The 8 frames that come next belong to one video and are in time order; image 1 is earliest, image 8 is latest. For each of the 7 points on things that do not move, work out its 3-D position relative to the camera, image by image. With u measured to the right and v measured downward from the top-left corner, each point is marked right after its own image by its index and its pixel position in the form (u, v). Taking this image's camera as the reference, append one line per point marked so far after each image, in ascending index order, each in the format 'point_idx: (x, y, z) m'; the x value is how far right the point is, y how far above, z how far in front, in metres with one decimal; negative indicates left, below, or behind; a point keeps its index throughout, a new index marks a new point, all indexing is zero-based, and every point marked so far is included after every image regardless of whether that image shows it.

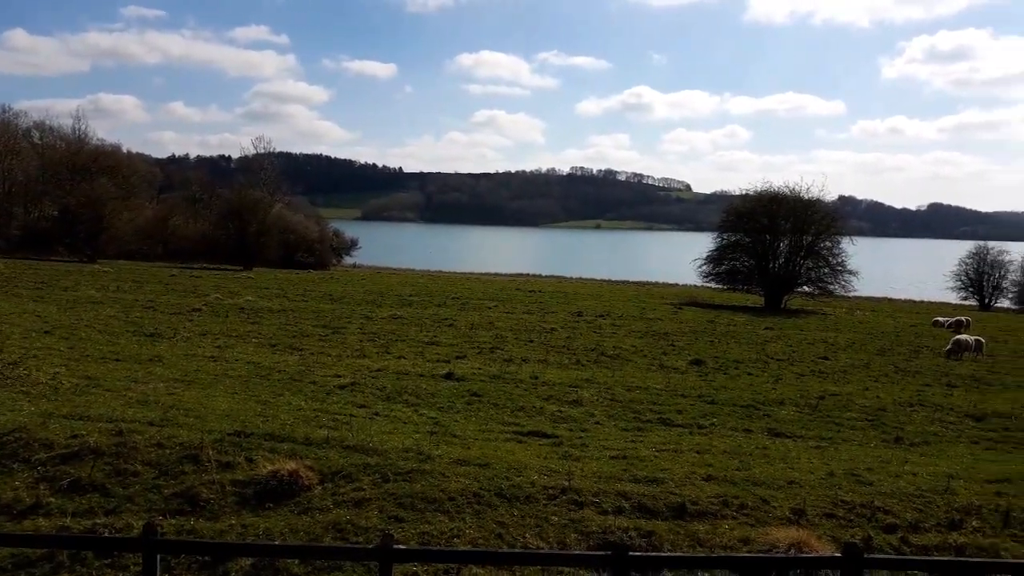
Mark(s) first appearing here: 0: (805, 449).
0: (+4.8, -2.7, +13.0) m
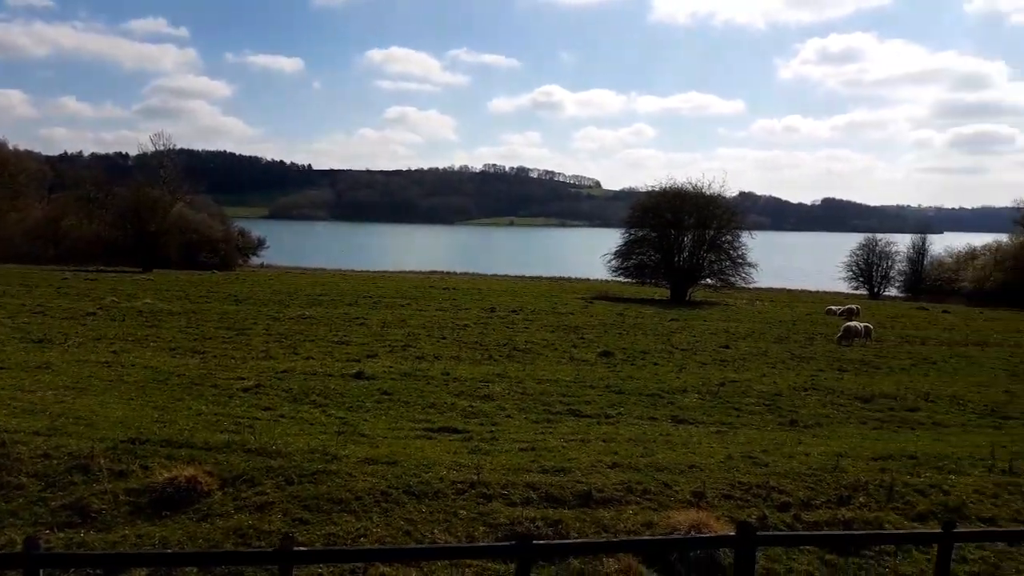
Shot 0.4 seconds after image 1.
0: (+3.3, -2.5, +13.5) m
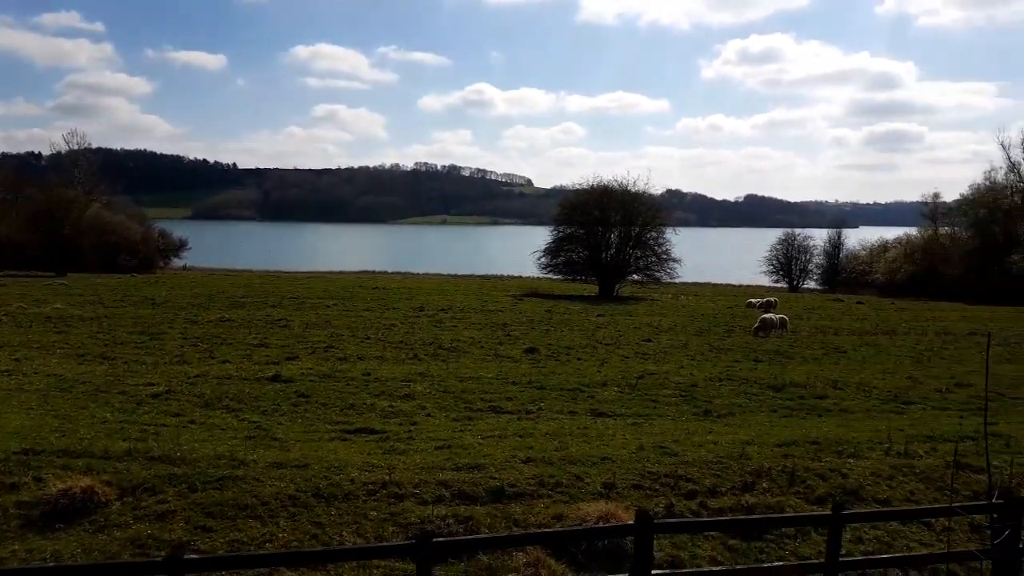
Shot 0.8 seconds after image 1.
0: (+1.9, -2.4, +13.7) m
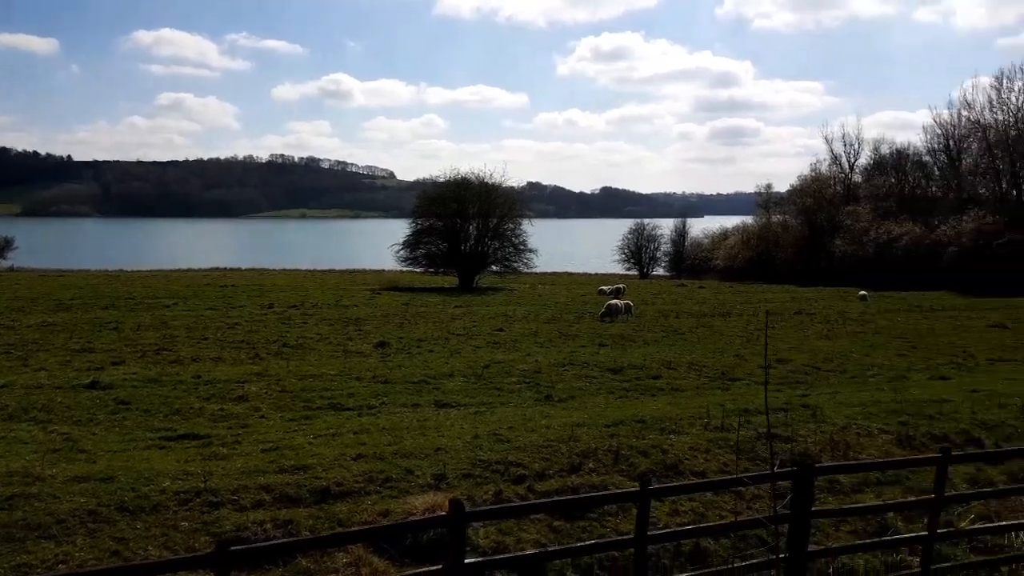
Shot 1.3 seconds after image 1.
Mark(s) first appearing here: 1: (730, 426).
0: (-0.8, -2.2, +13.7) m
1: (+3.2, -2.1, +11.7) m
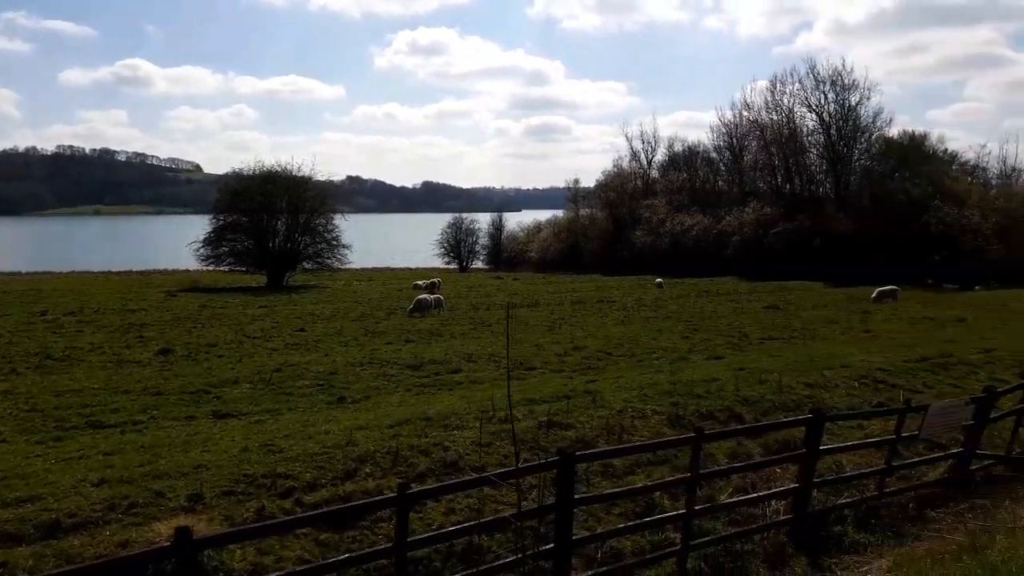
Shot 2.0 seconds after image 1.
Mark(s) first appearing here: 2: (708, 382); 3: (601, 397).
0: (-4.4, -2.2, +12.8) m
1: (0.0, -1.9, +11.8) m
2: (+3.7, -1.8, +14.9) m
3: (+1.5, -1.9, +13.5) m
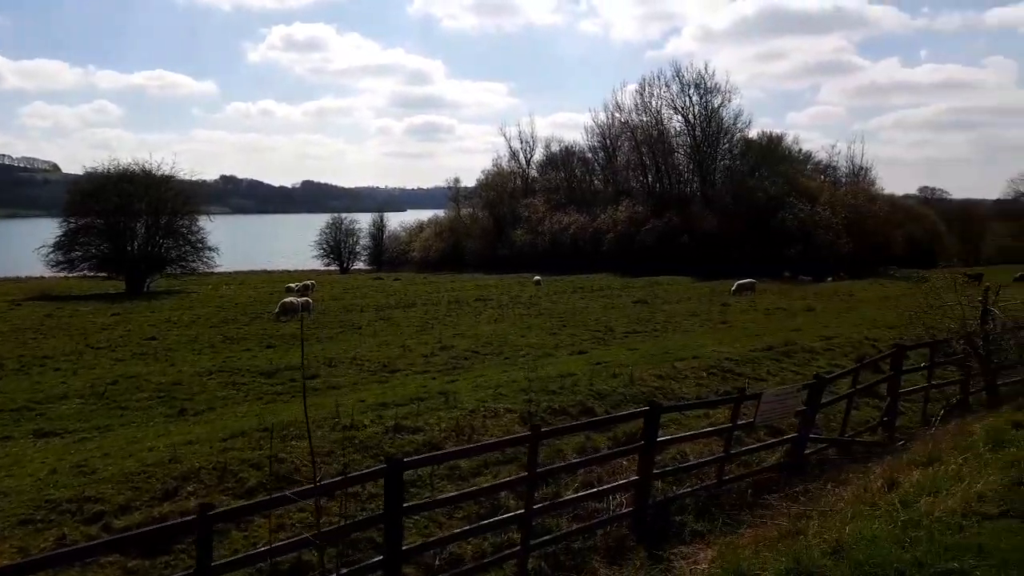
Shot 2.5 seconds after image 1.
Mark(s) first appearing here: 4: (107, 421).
0: (-6.7, -2.3, +11.7) m
1: (-2.2, -1.9, +11.3) m
2: (+1.0, -1.7, +15.0) m
3: (-1.0, -1.8, +13.3) m
4: (-7.0, -2.3, +13.7) m
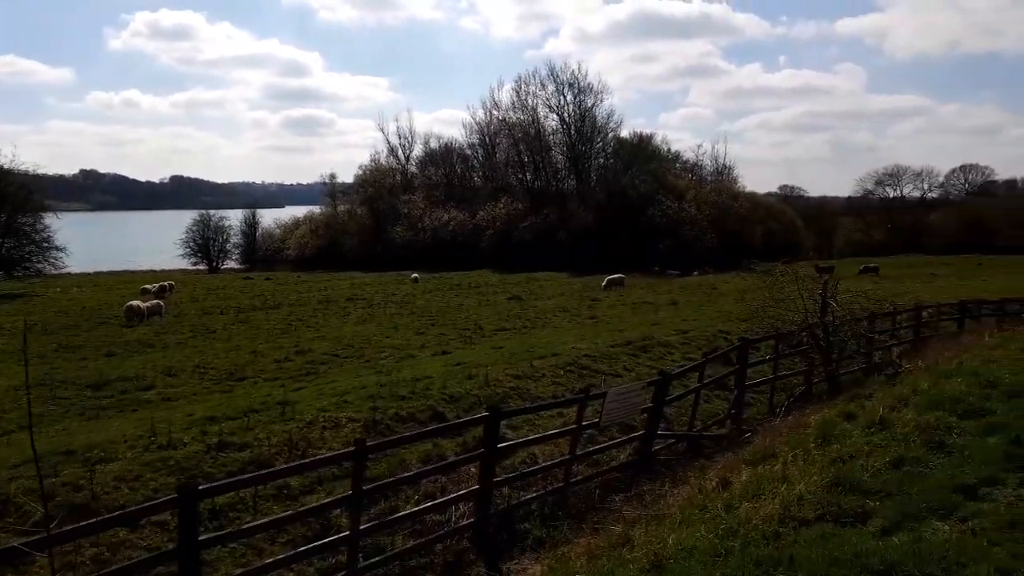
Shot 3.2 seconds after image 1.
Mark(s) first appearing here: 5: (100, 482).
0: (-8.8, -2.5, +10.0) m
1: (-4.3, -2.0, +10.3) m
2: (-1.7, -1.7, +14.4) m
3: (-3.4, -1.9, +12.4) m
4: (-9.4, -2.4, +11.9) m
5: (-4.6, -2.2, +8.9) m
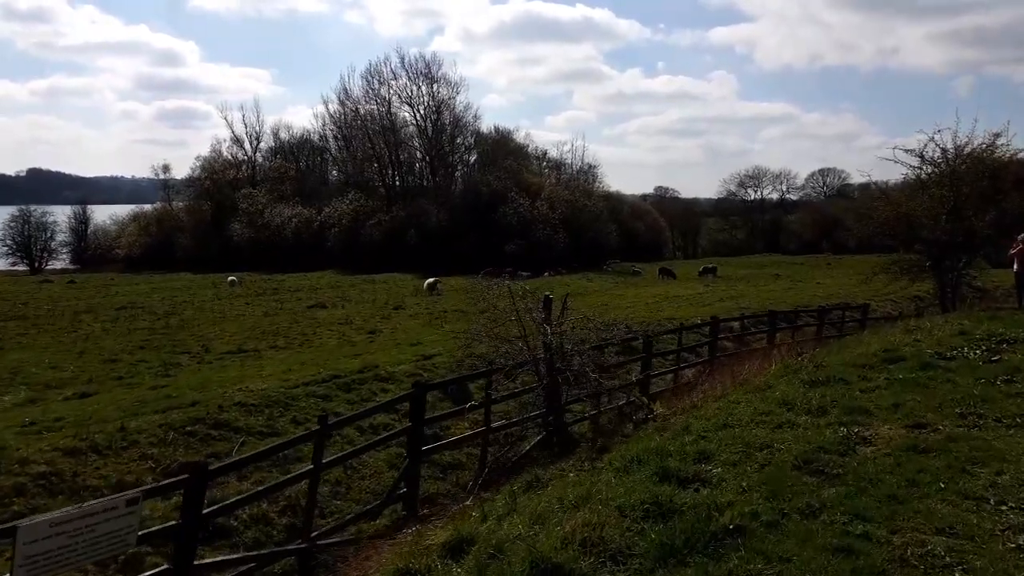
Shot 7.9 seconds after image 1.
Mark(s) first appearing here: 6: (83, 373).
0: (-13.5, -2.8, +3.8) m
1: (-9.1, -2.3, +4.7) m
2: (-7.1, -2.0, +9.1) m
3: (-8.4, -2.2, +6.9) m
4: (-14.3, -2.8, +5.5) m
5: (-9.1, -2.5, +3.2) m
6: (-9.4, -1.8, +17.3) m
